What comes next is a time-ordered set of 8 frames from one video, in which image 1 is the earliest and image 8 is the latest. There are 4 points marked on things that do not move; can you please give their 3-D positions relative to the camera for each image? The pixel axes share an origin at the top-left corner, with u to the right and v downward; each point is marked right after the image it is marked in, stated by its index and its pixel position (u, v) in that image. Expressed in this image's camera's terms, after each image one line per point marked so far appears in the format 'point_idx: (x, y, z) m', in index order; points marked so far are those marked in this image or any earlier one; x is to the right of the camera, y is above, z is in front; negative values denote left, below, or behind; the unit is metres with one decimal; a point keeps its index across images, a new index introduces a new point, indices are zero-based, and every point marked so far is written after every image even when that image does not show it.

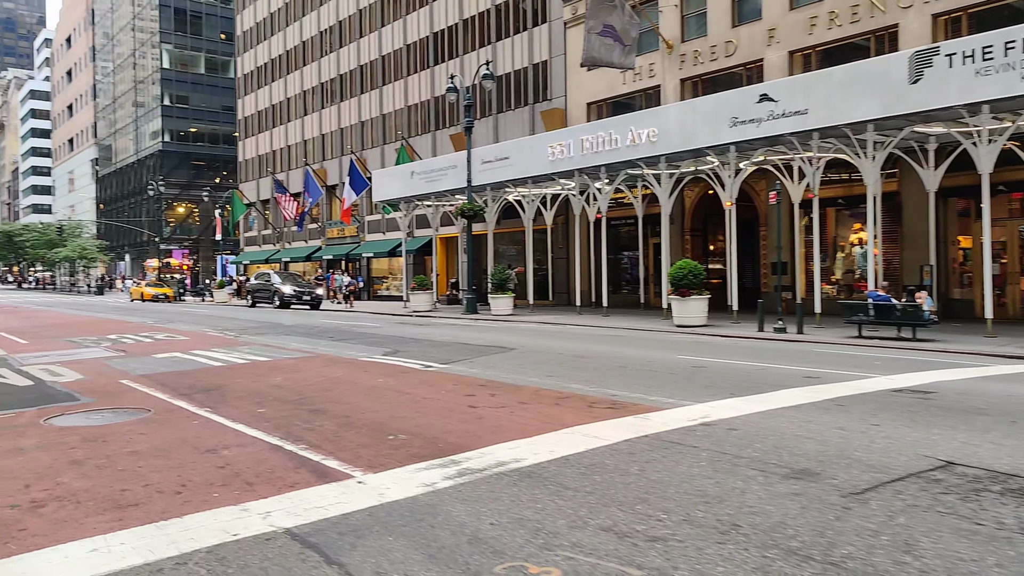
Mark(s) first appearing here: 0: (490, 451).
0: (-0.2, -1.2, +6.1) m
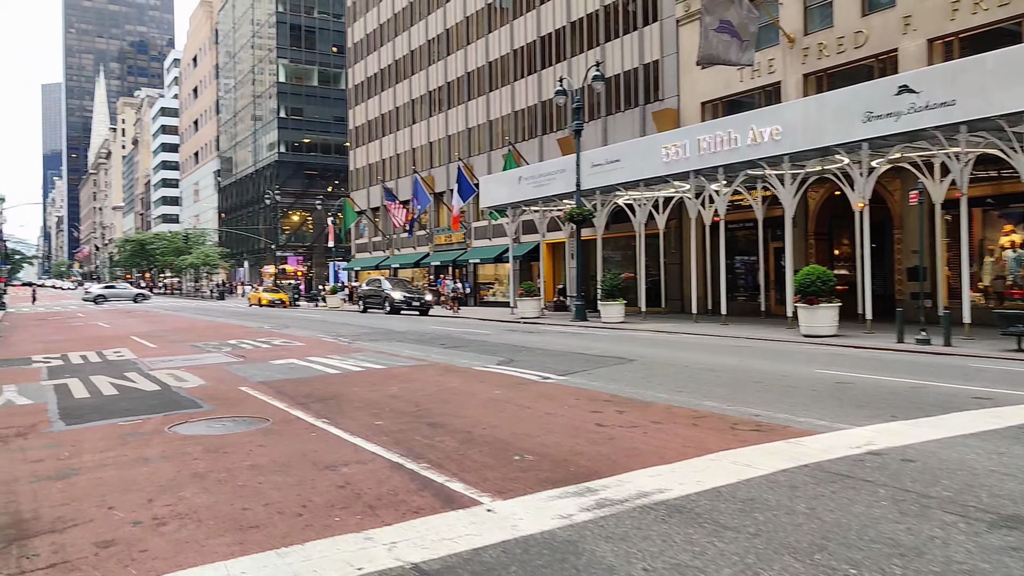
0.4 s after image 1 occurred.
0: (+0.8, -1.3, +5.5) m
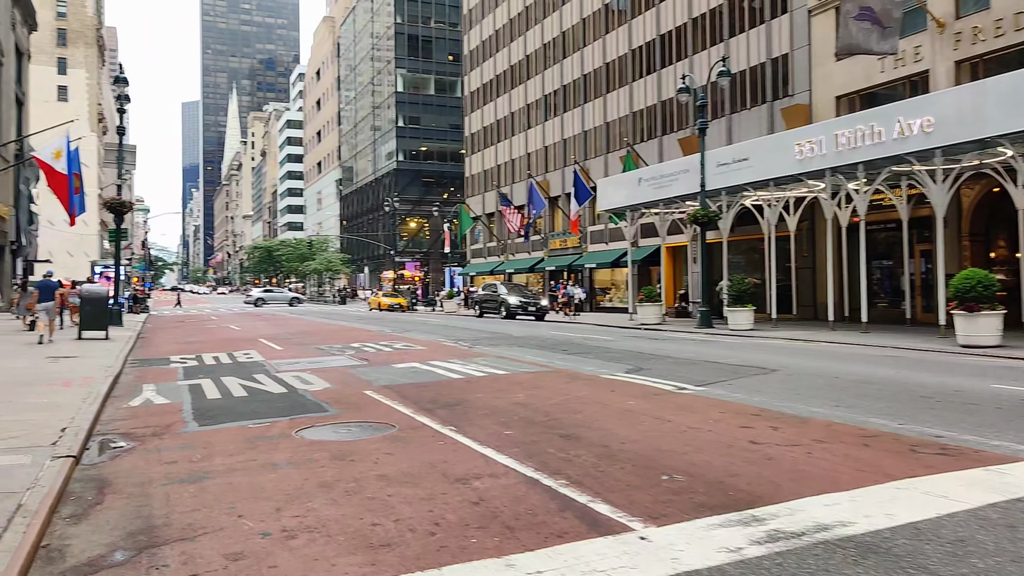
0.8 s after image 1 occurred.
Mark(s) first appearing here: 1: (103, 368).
0: (+1.7, -1.3, +4.8) m
1: (-6.9, -1.3, +13.5) m
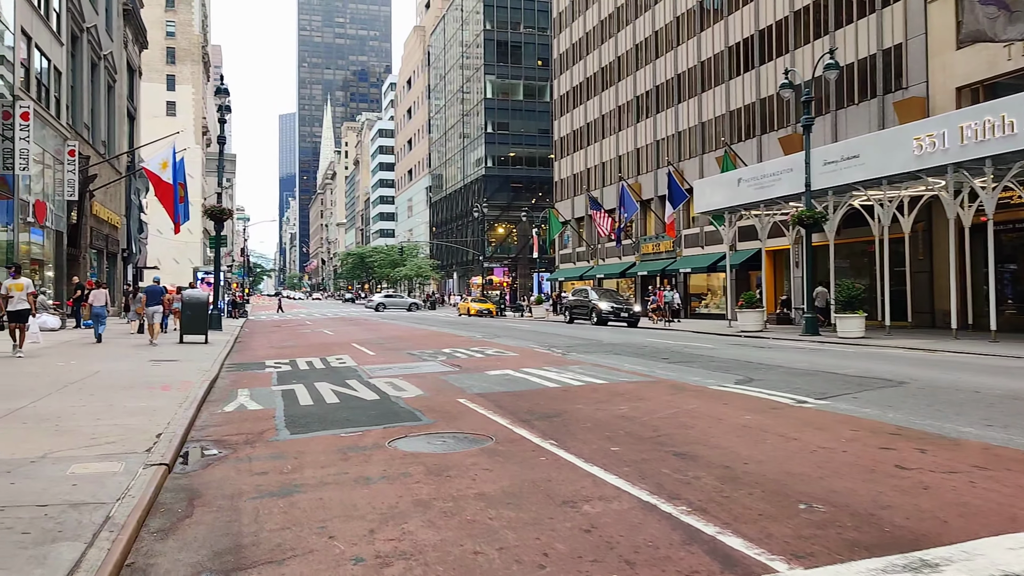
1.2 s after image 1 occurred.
0: (+2.3, -1.3, +4.0) m
1: (-5.3, -1.4, +13.6) m
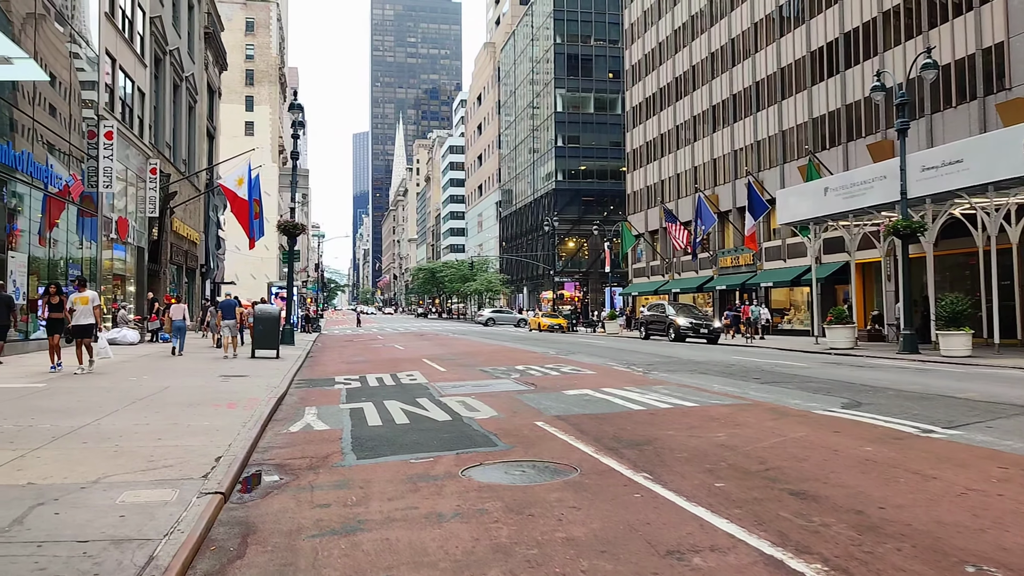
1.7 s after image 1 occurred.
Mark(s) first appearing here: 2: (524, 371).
0: (+2.8, -1.4, +3.0) m
1: (-4.0, -1.6, +13.2) m
2: (+0.2, -1.6, +15.9) m
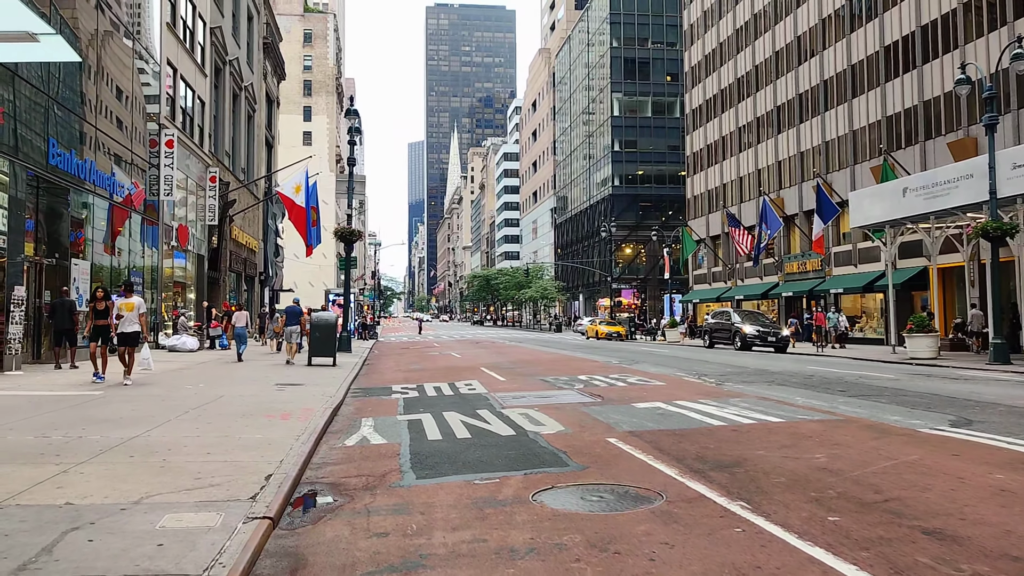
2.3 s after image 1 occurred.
0: (+3.1, -1.4, +2.2) m
1: (-3.0, -1.7, +12.8) m
2: (+1.4, -1.8, +15.1) m
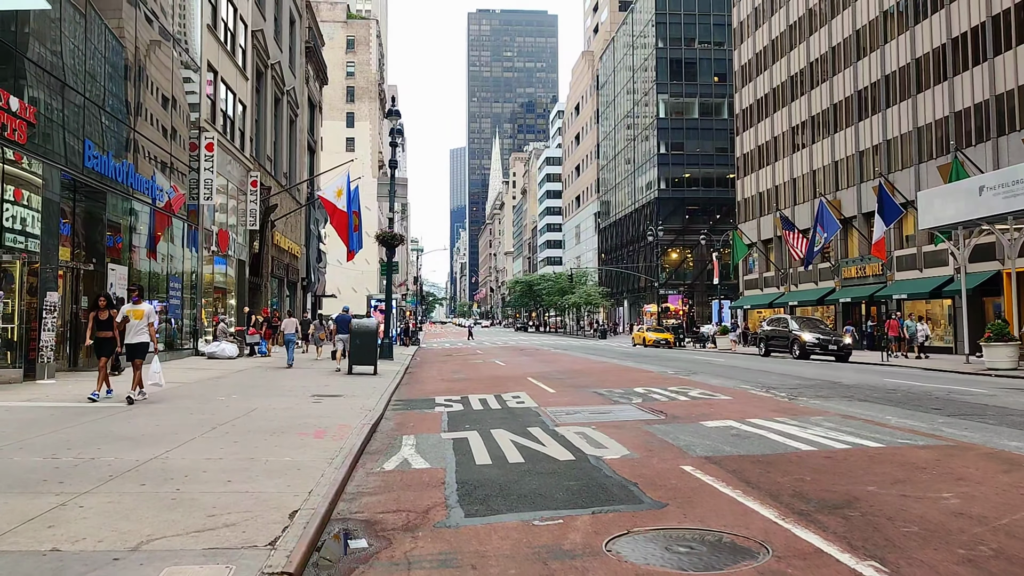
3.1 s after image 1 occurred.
0: (+3.3, -1.4, +0.9) m
1: (-2.2, -1.8, +11.9) m
2: (+2.3, -1.8, +14.0) m
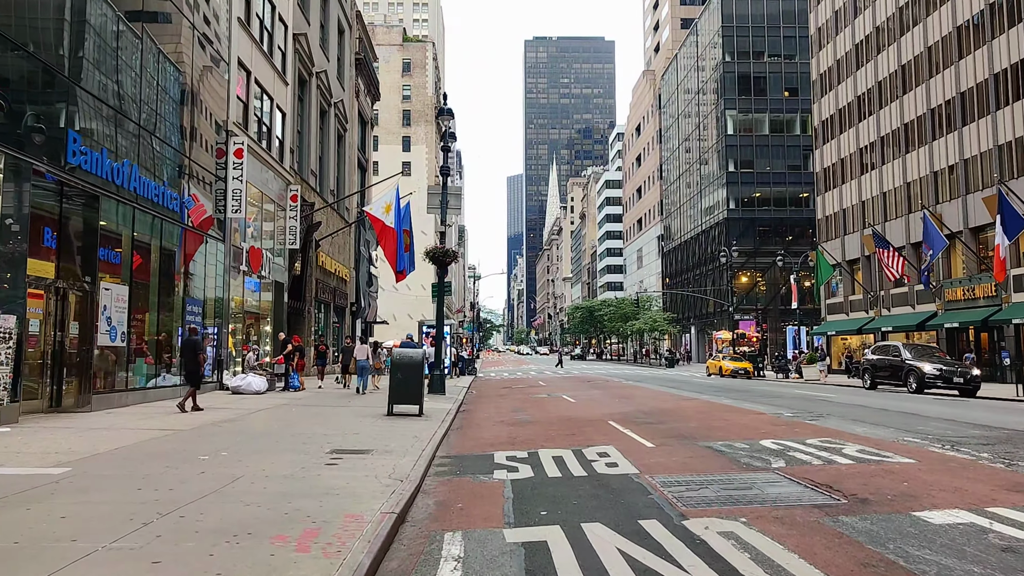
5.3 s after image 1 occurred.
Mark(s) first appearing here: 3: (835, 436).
0: (+3.5, -1.1, -3.0) m
1: (-1.2, -2.0, +8.3) m
2: (+3.4, -2.1, +10.1) m
3: (+4.7, -2.1, +11.6) m
